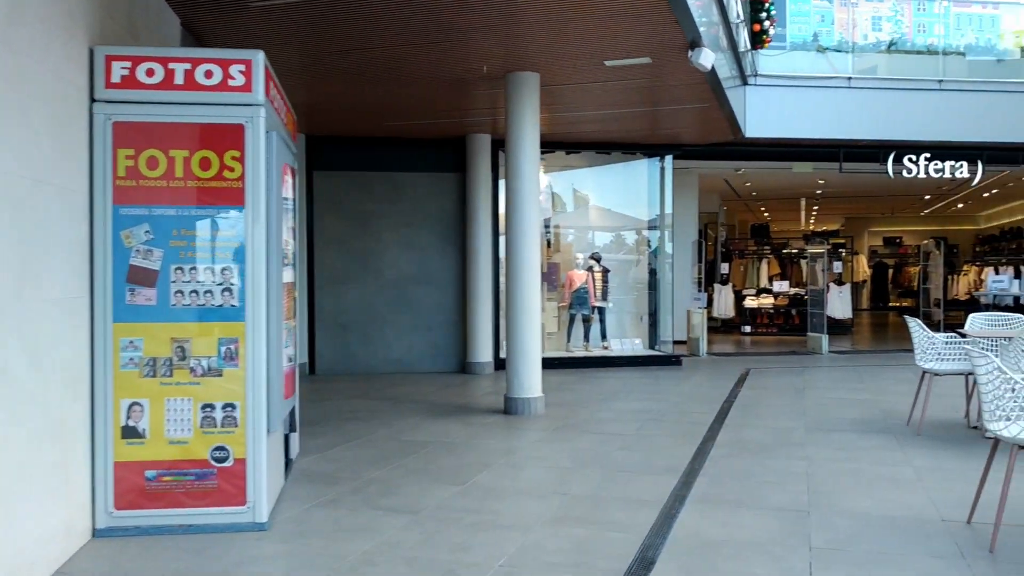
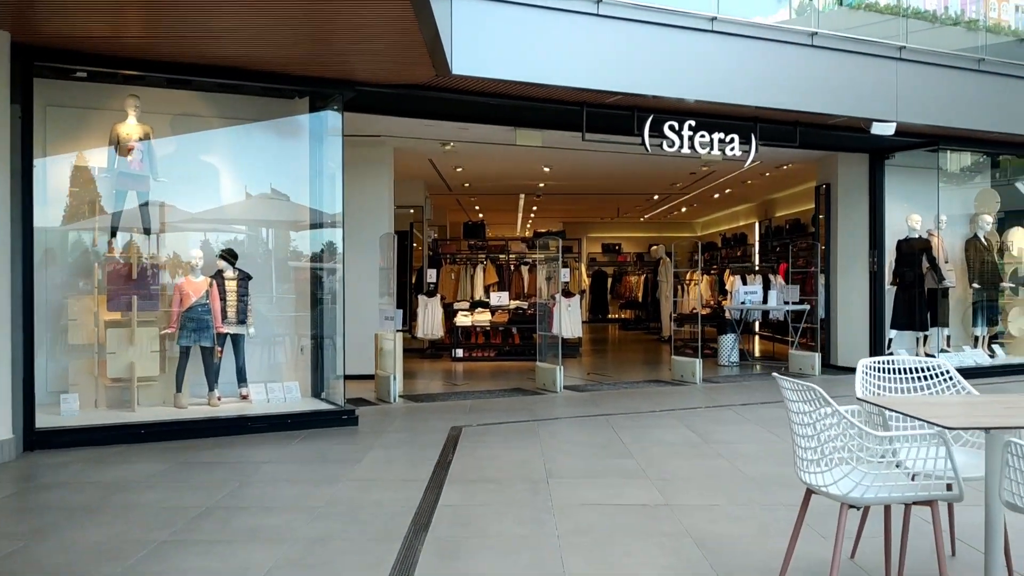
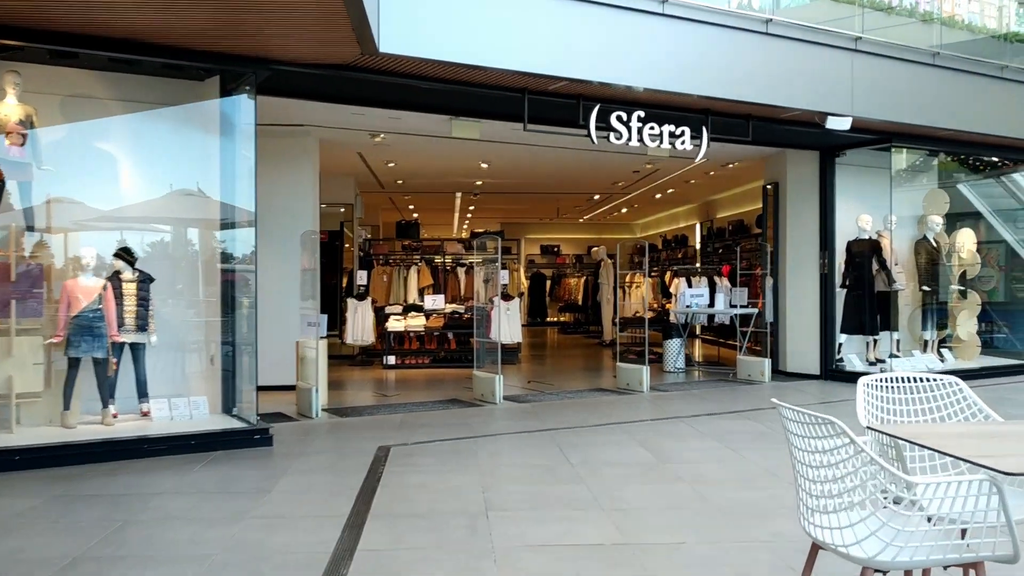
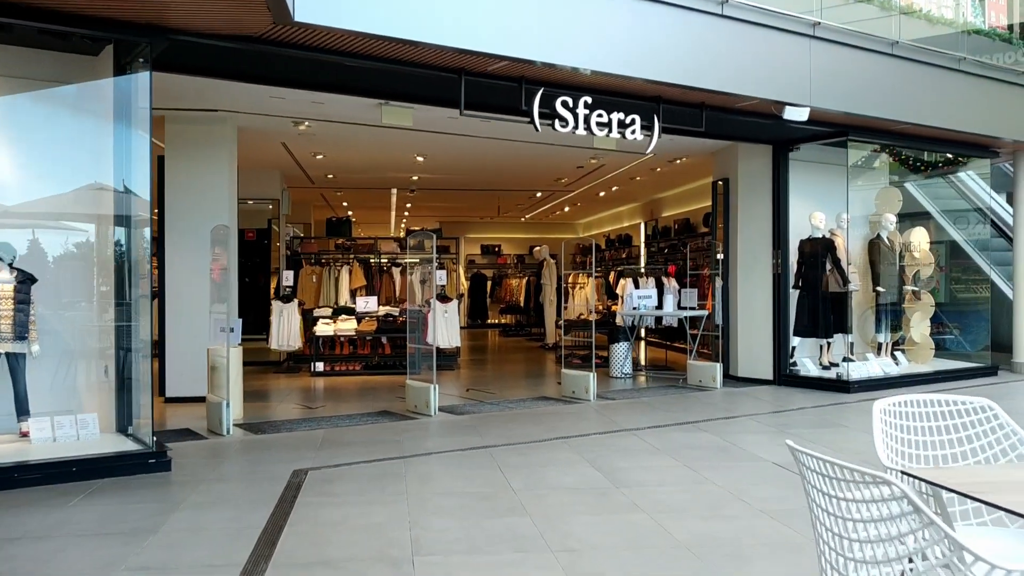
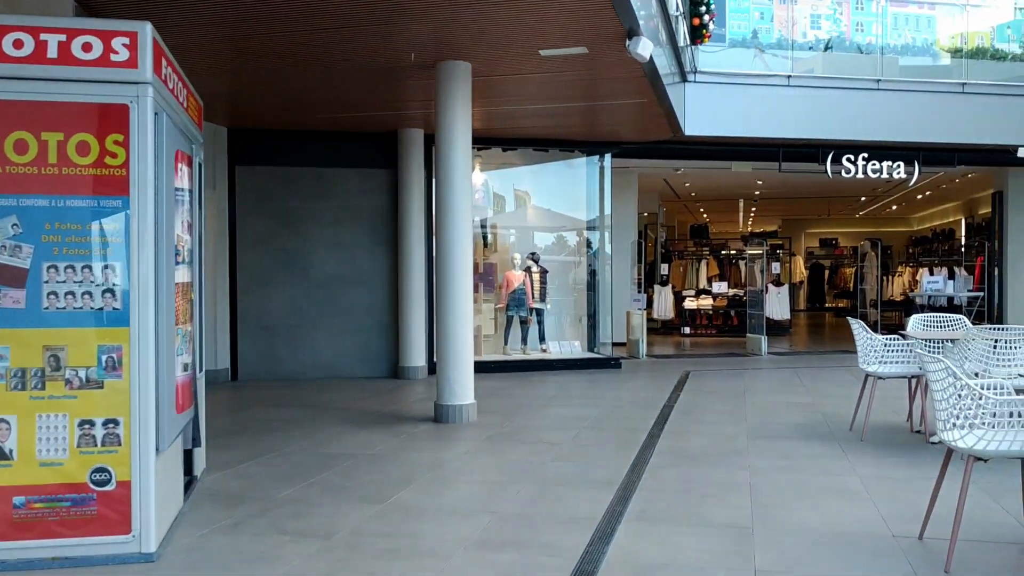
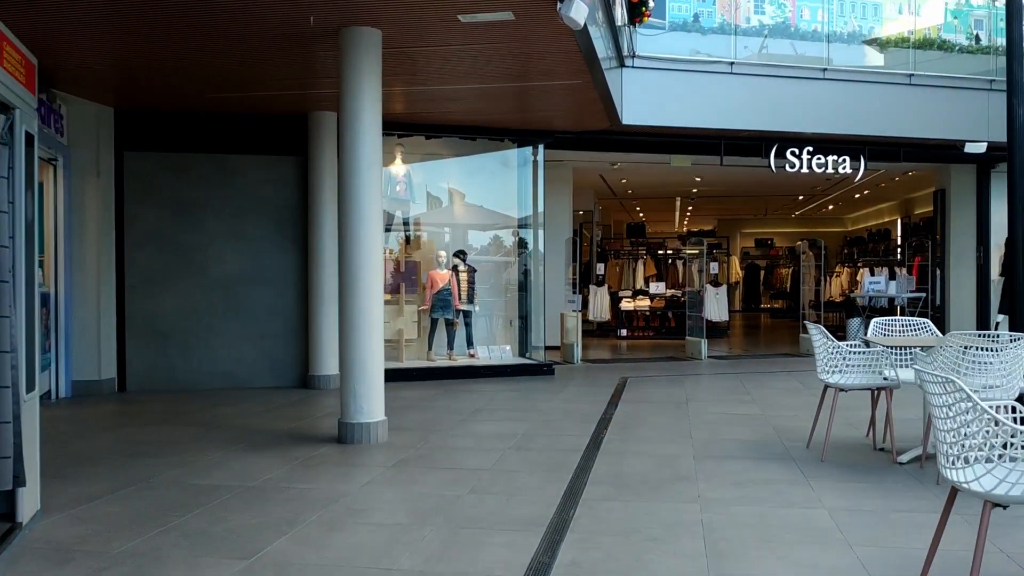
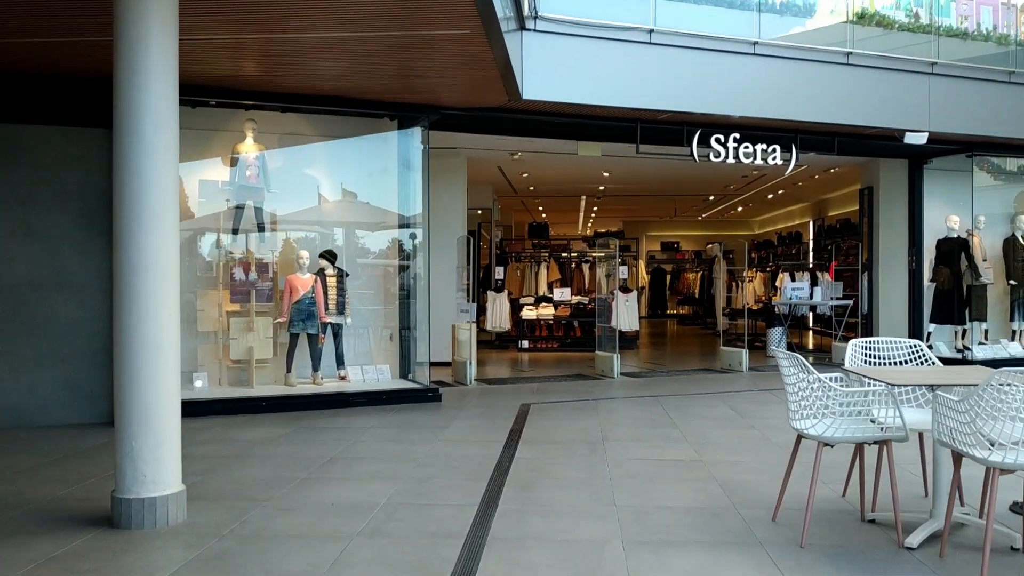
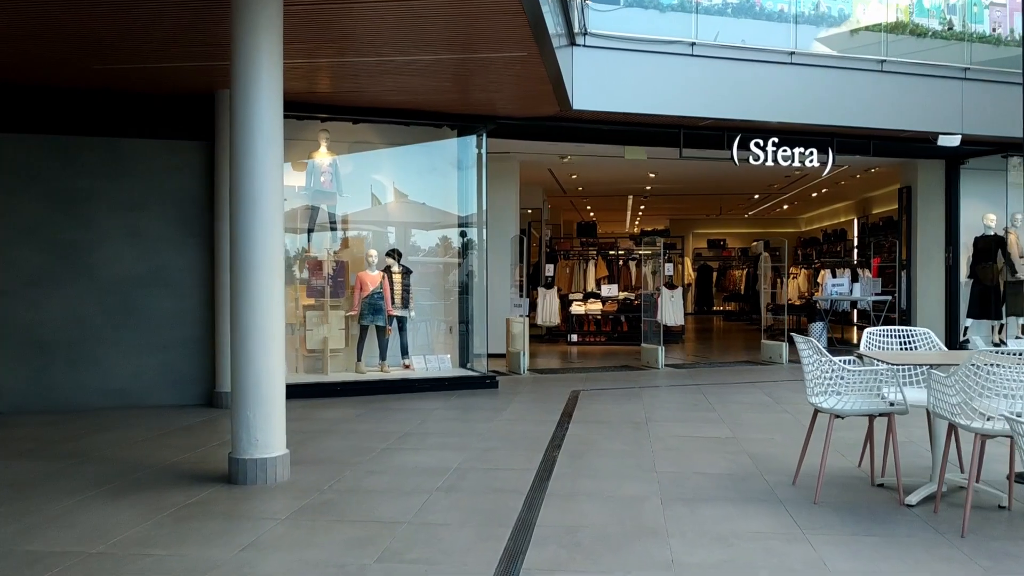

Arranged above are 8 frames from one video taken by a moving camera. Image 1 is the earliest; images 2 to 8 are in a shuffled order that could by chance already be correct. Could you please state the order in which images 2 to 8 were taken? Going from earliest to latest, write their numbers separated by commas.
5, 6, 8, 7, 2, 3, 4
